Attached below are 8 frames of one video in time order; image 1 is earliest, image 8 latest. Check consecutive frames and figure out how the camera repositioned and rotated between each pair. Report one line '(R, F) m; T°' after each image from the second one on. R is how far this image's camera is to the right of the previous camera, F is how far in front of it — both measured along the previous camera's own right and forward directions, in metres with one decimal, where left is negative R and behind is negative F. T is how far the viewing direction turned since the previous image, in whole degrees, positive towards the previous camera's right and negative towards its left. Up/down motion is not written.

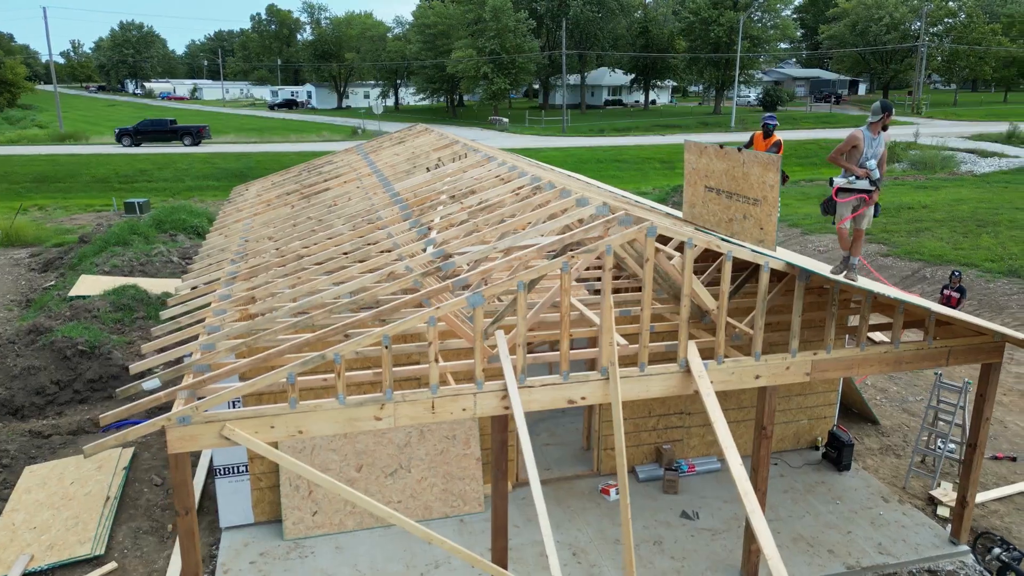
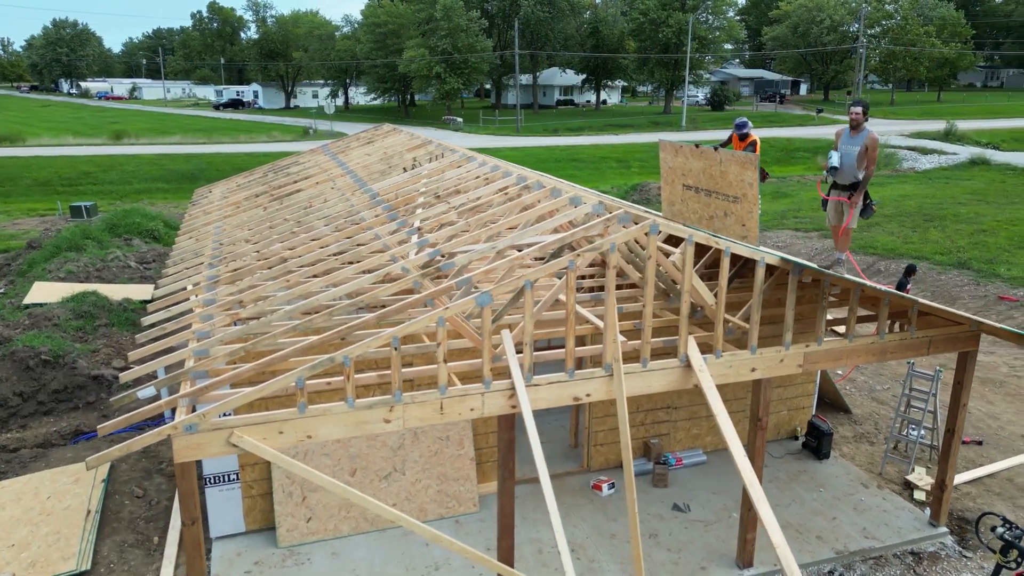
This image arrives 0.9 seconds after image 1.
(-0.4, 0.0) m; +4°
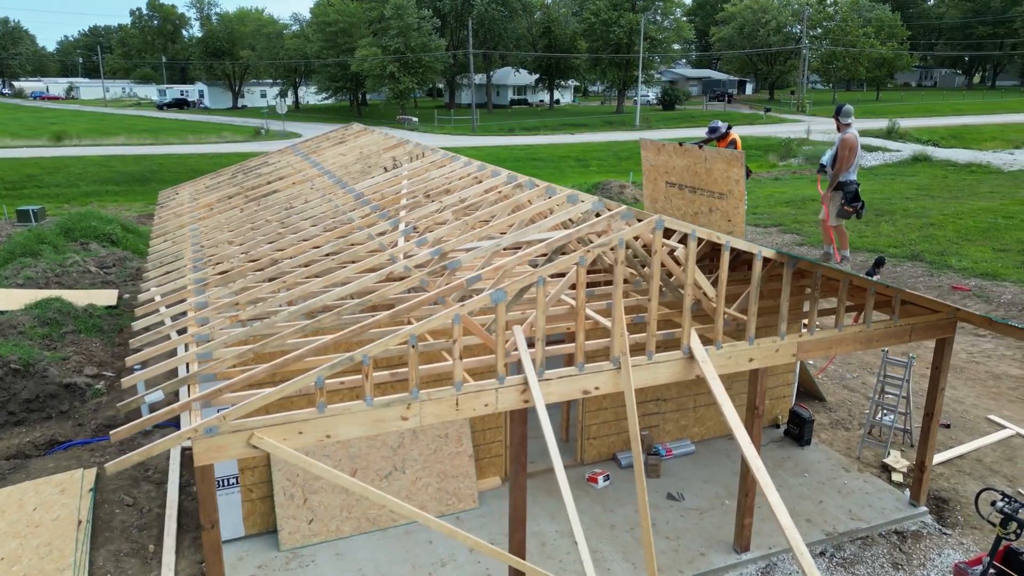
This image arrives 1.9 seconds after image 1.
(-0.4, -0.1) m; +4°
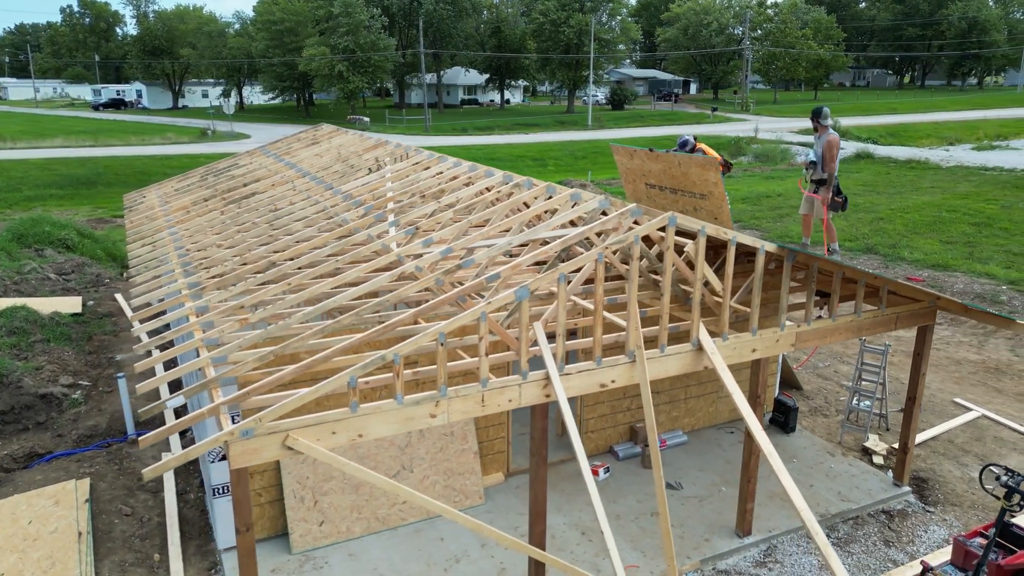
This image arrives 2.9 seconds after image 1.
(-0.5, -0.1) m; +4°
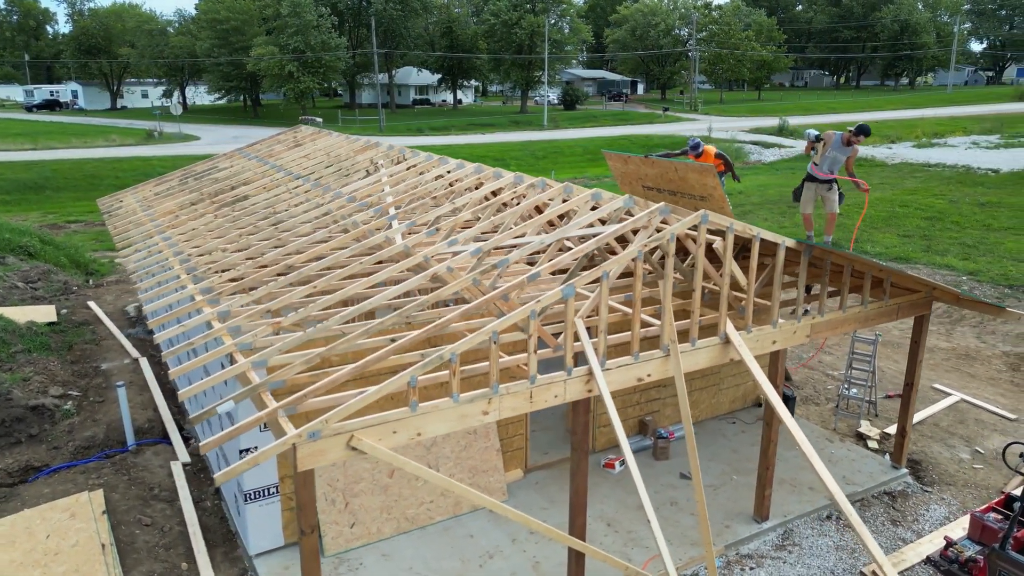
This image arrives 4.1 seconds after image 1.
(-0.7, -0.1) m; +4°
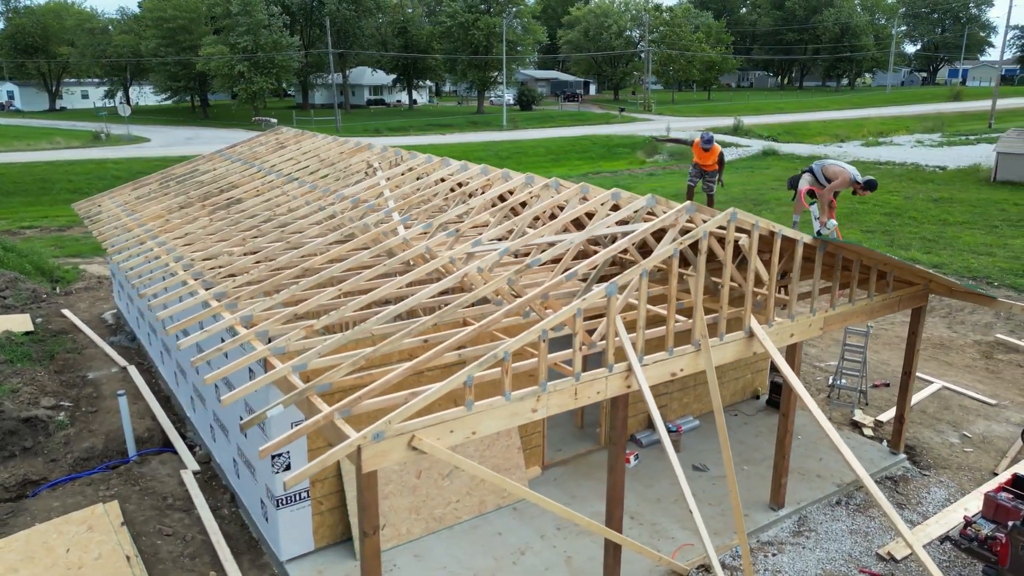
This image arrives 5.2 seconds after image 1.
(-0.6, -0.1) m; +3°
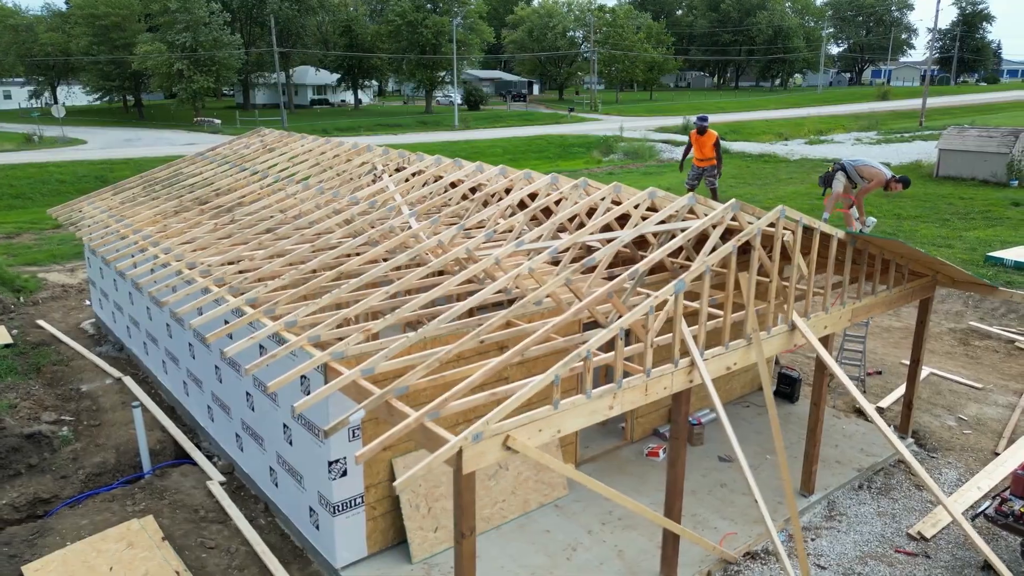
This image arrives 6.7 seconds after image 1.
(-0.9, 0.0) m; +4°
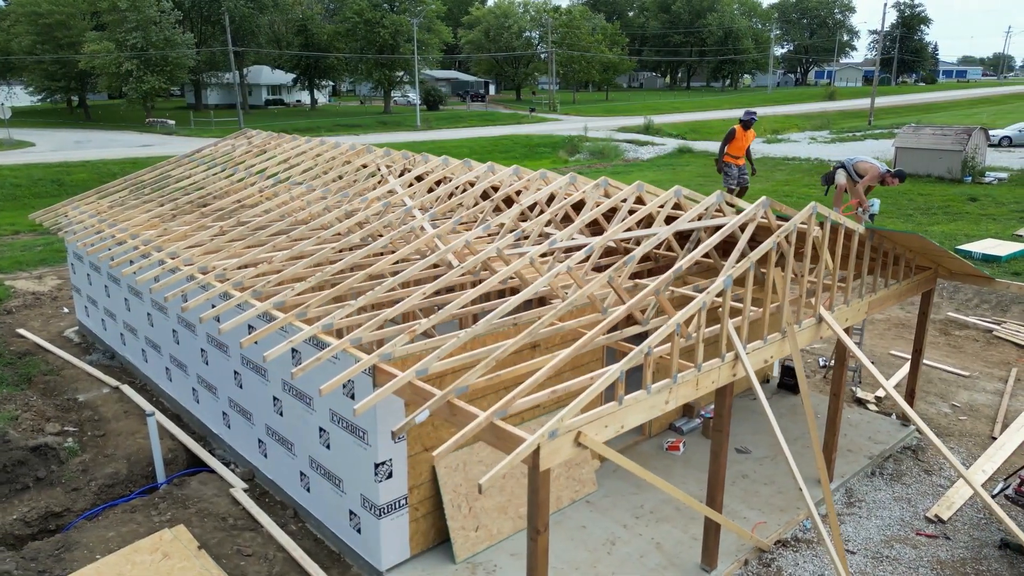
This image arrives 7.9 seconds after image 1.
(-0.7, 0.0) m; +3°
